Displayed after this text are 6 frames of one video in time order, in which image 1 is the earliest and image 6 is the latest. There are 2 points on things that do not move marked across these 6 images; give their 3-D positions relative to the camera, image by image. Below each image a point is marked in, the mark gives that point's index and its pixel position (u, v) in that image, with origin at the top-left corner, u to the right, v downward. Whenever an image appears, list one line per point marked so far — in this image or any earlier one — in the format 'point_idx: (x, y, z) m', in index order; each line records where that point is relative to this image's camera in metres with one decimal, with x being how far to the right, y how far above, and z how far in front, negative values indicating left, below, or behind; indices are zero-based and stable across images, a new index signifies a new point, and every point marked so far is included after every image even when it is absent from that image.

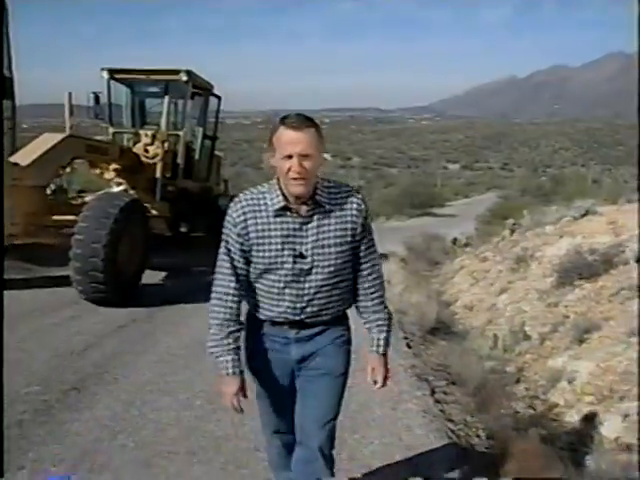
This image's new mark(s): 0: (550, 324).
0: (+3.2, -1.2, +10.3) m
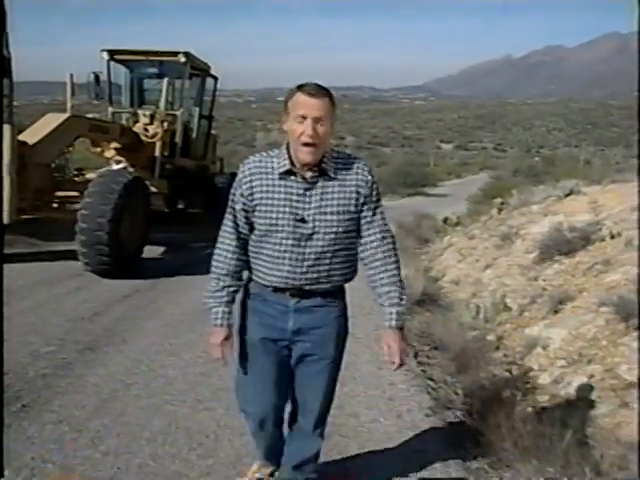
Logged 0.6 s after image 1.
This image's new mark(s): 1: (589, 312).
0: (+3.1, -0.8, +10.9) m
1: (+3.4, -0.9, +9.4) m
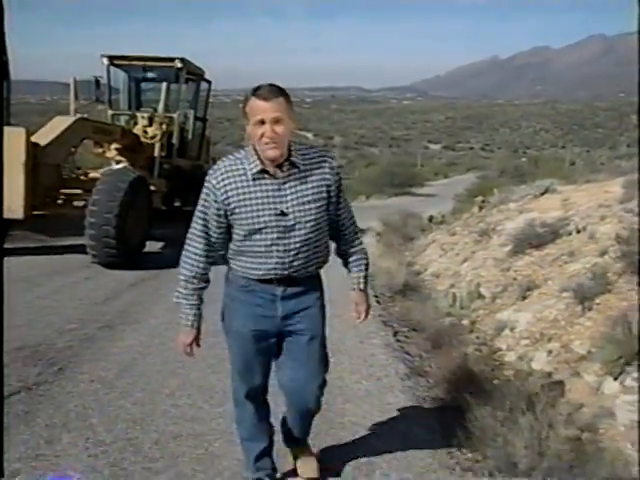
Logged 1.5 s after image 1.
0: (+2.9, -0.7, +12.0) m
1: (+3.3, -0.8, +10.4) m
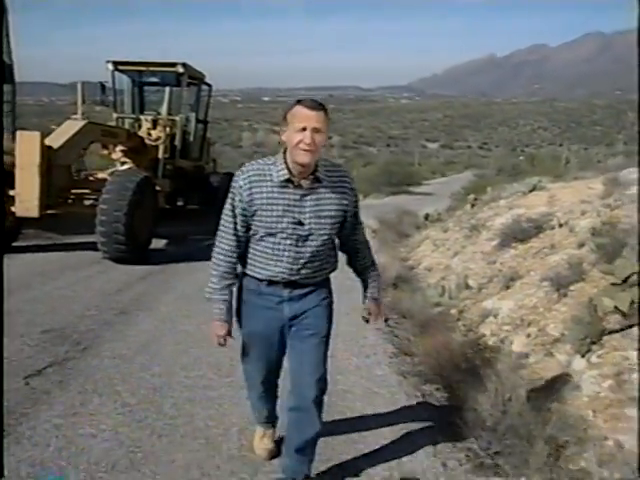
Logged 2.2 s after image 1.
0: (+2.9, -0.6, +12.7) m
1: (+3.2, -0.7, +11.2) m
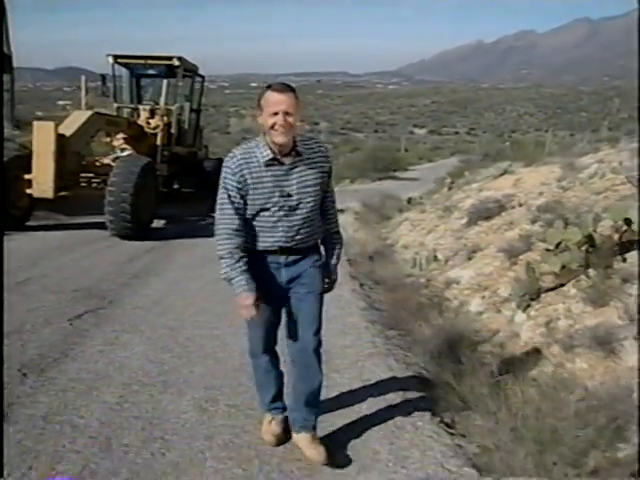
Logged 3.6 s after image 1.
0: (+2.6, -0.2, +14.3) m
1: (+3.0, -0.3, +12.8) m
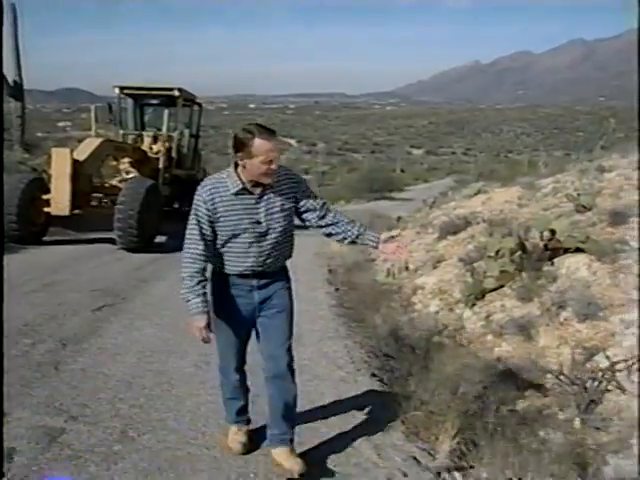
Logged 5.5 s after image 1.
0: (+2.3, -0.5, +16.2) m
1: (+2.6, -0.5, +14.6) m
